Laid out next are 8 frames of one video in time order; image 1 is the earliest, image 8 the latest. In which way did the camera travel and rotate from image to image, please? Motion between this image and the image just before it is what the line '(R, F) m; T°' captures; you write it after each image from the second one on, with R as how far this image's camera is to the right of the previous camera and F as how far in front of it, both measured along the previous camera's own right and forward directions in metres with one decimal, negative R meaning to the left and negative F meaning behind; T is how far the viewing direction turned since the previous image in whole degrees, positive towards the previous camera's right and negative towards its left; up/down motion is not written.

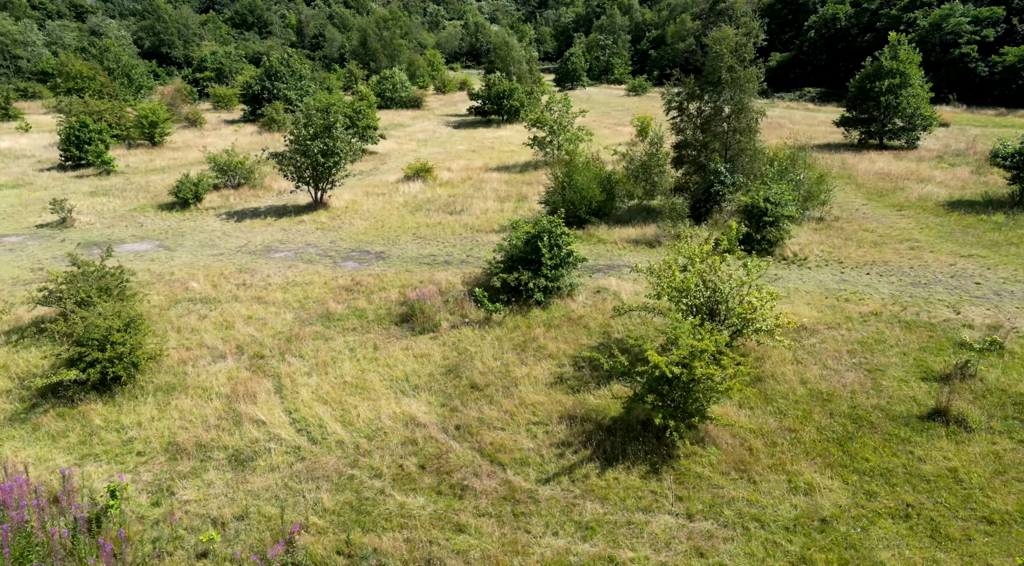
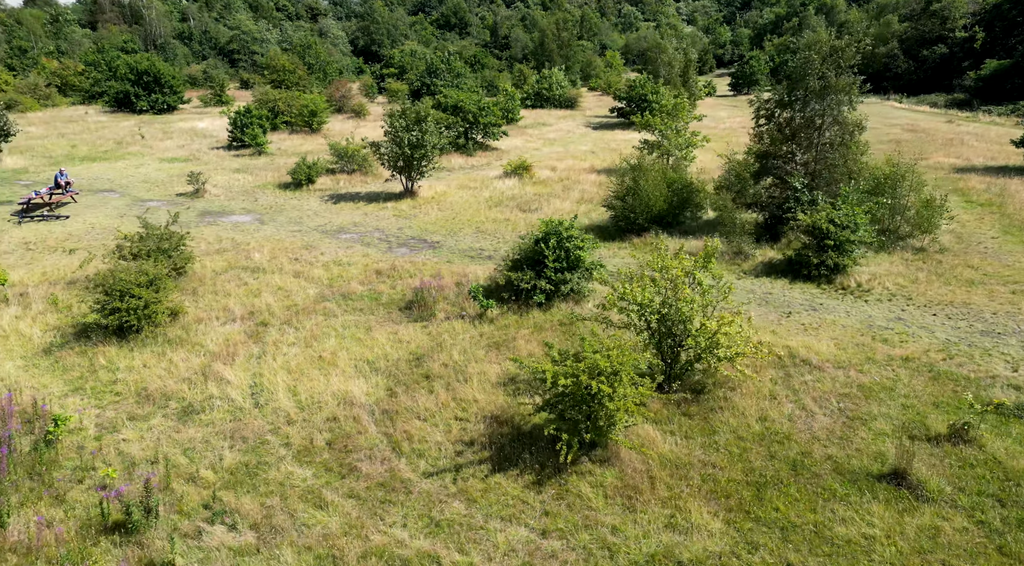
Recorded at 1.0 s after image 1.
(+4.3, +0.5) m; -15°
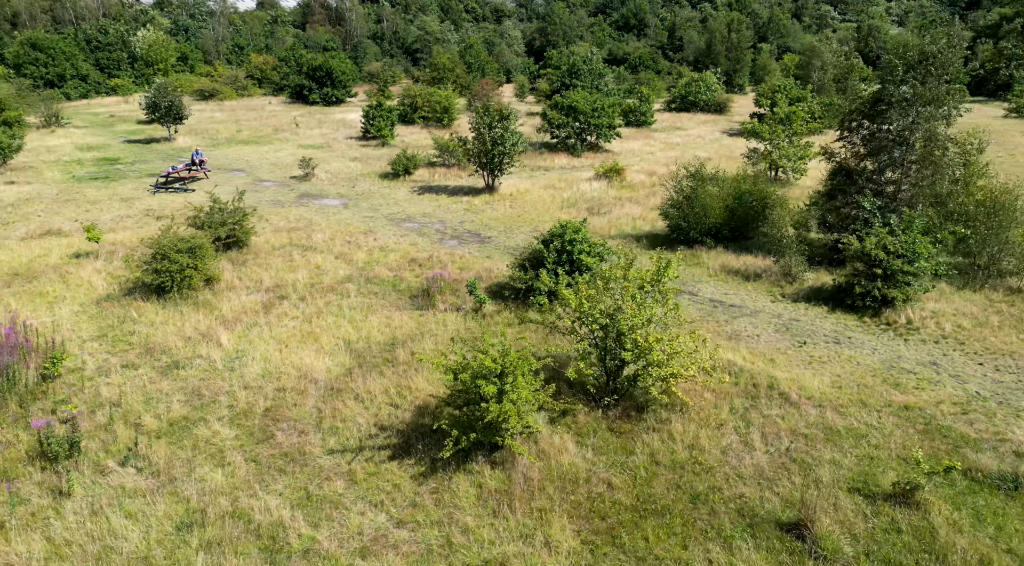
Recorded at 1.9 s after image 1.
(+4.0, +0.5) m; -14°
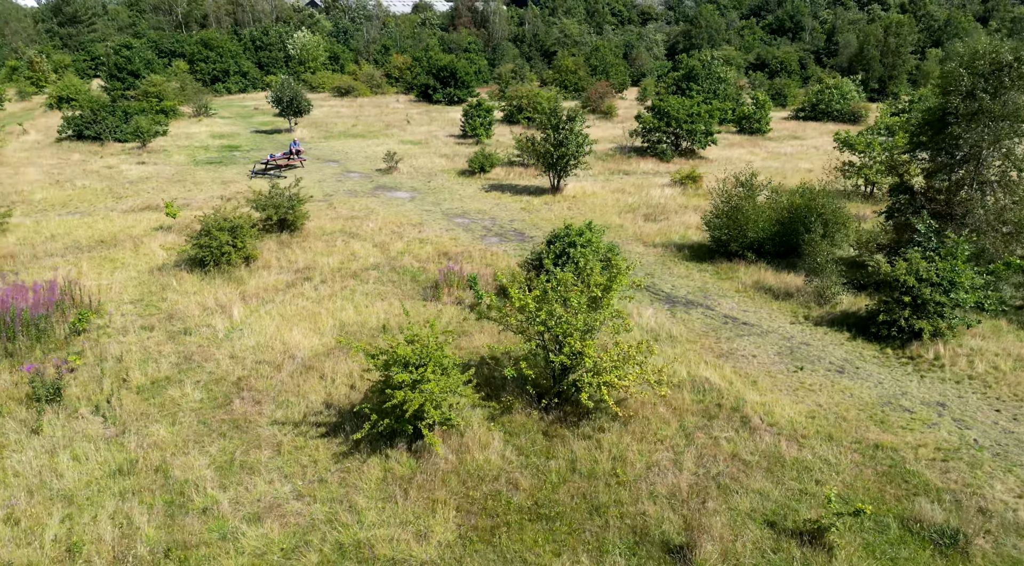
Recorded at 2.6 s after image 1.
(+3.2, +0.3) m; -11°
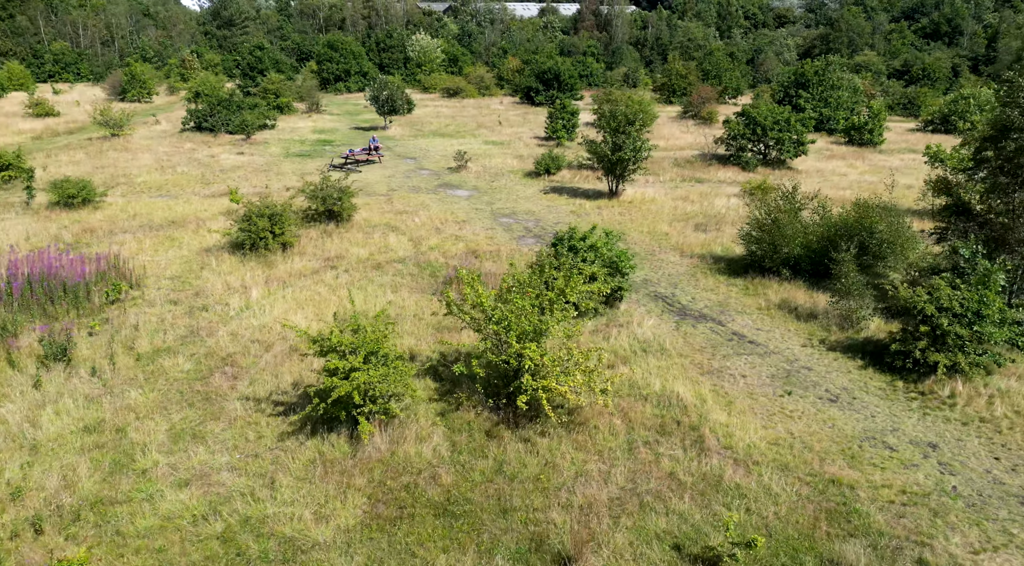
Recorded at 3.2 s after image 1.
(+2.7, +0.3) m; -10°
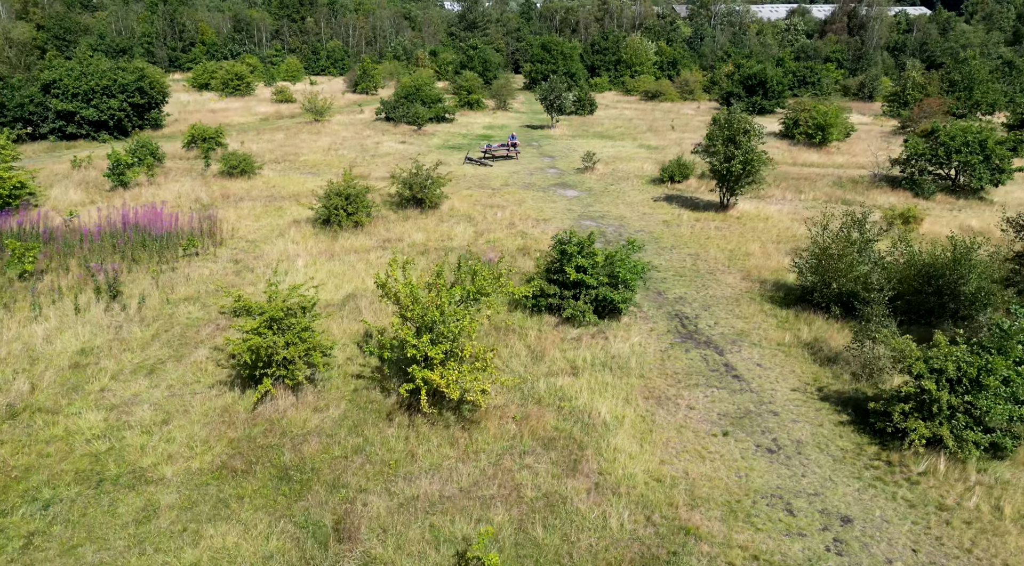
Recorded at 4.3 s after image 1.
(+5.1, +0.8) m; -18°
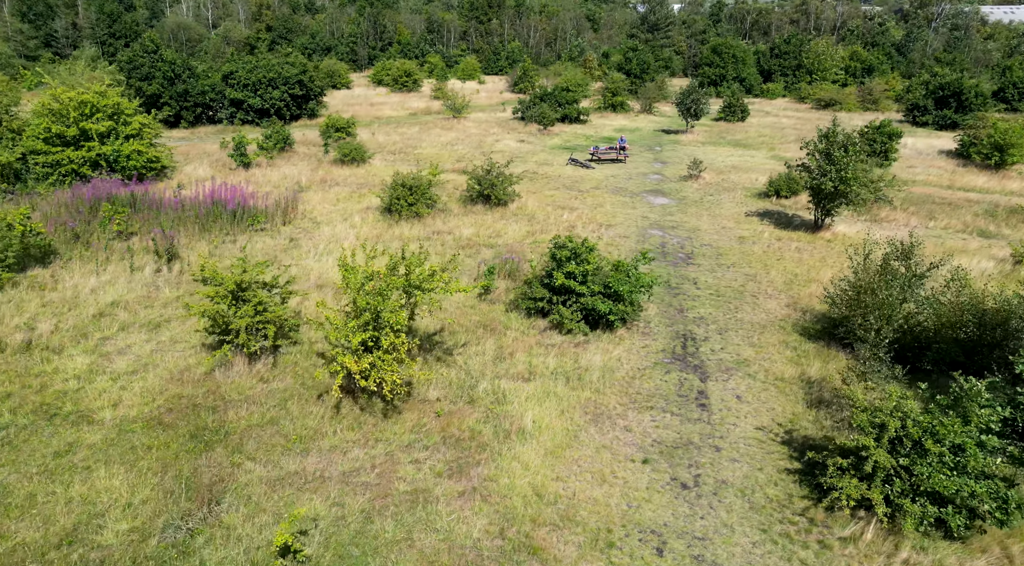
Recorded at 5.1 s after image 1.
(+4.0, +0.6) m; -14°
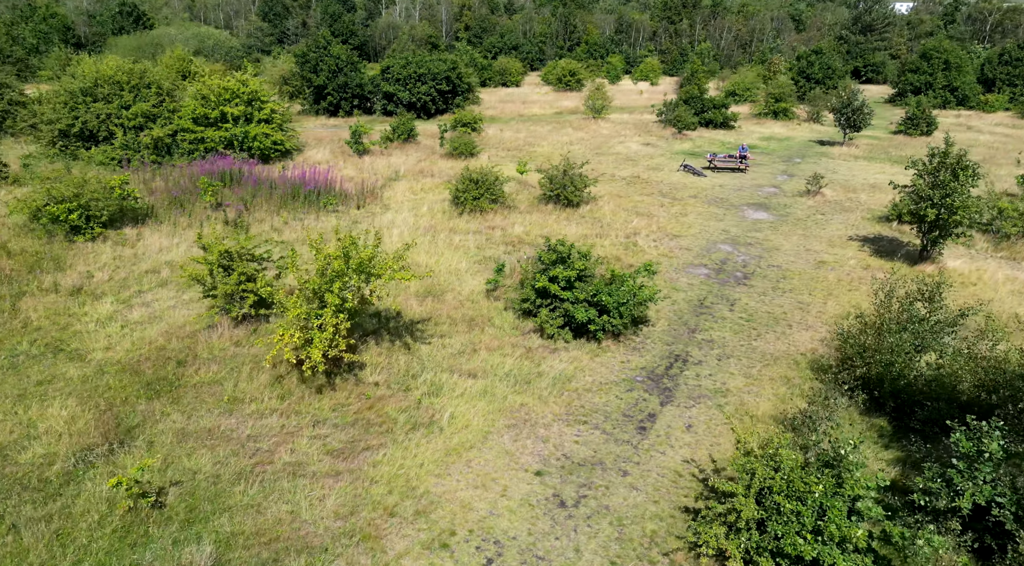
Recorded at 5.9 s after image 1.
(+4.1, +0.6) m; -15°
